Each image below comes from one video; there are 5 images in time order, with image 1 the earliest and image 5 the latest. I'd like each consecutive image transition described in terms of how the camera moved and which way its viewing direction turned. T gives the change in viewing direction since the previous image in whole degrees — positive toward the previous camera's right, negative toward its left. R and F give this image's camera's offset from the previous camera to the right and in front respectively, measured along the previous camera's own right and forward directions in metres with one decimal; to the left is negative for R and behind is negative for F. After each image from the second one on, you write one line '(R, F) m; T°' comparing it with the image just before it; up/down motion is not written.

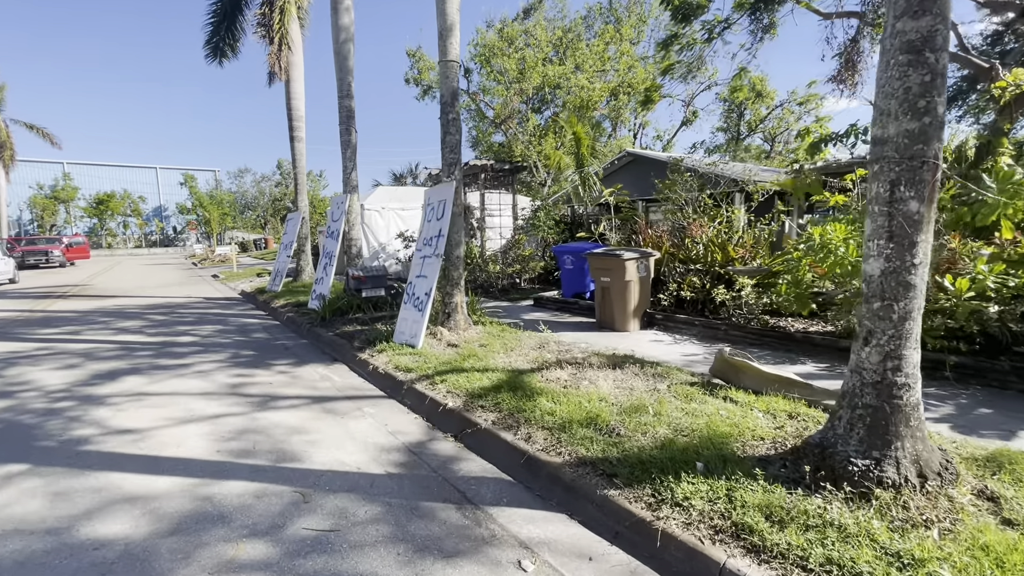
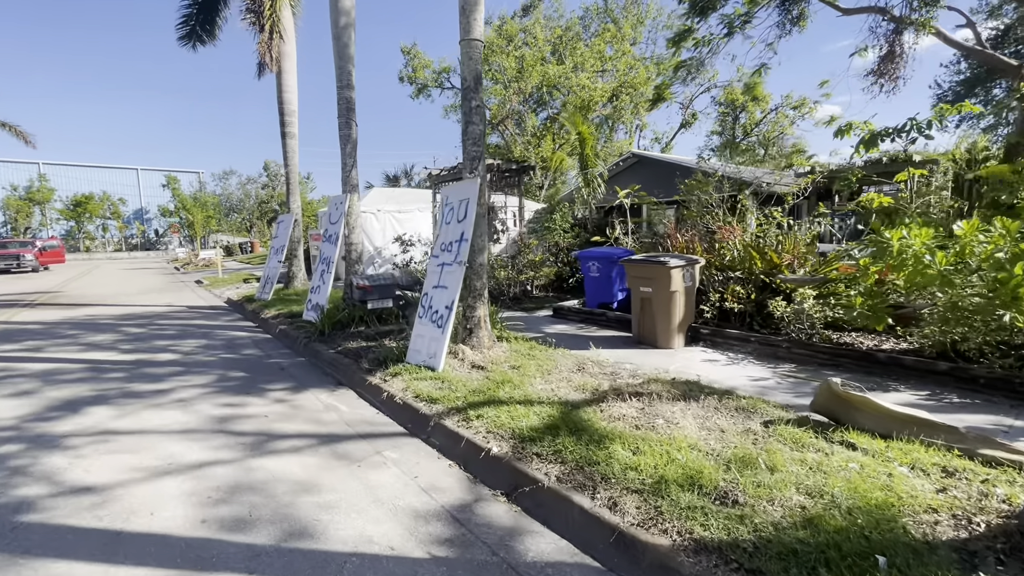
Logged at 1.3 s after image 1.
(-0.5, +0.8) m; +1°
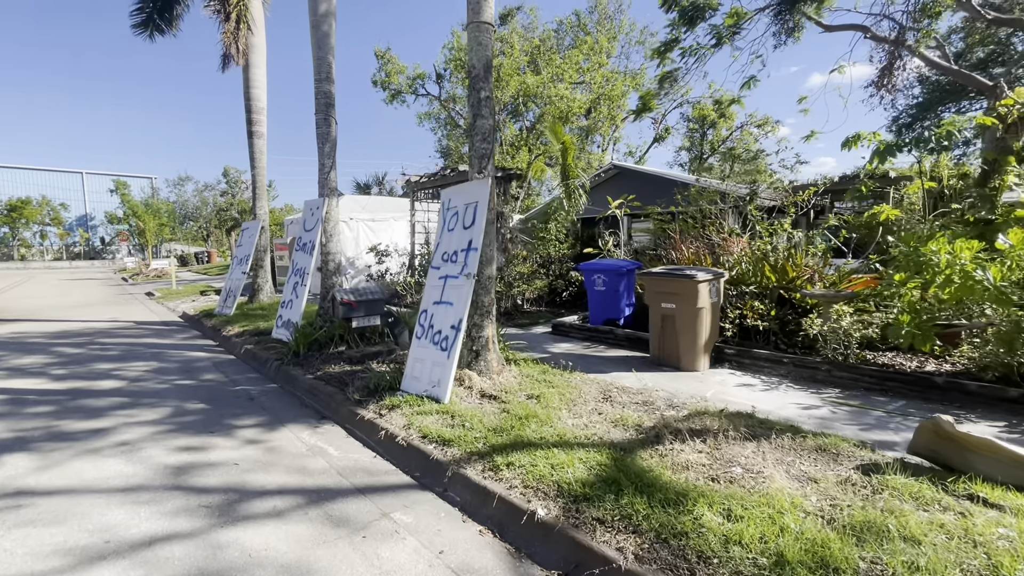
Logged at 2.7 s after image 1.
(-0.5, +0.7) m; +4°
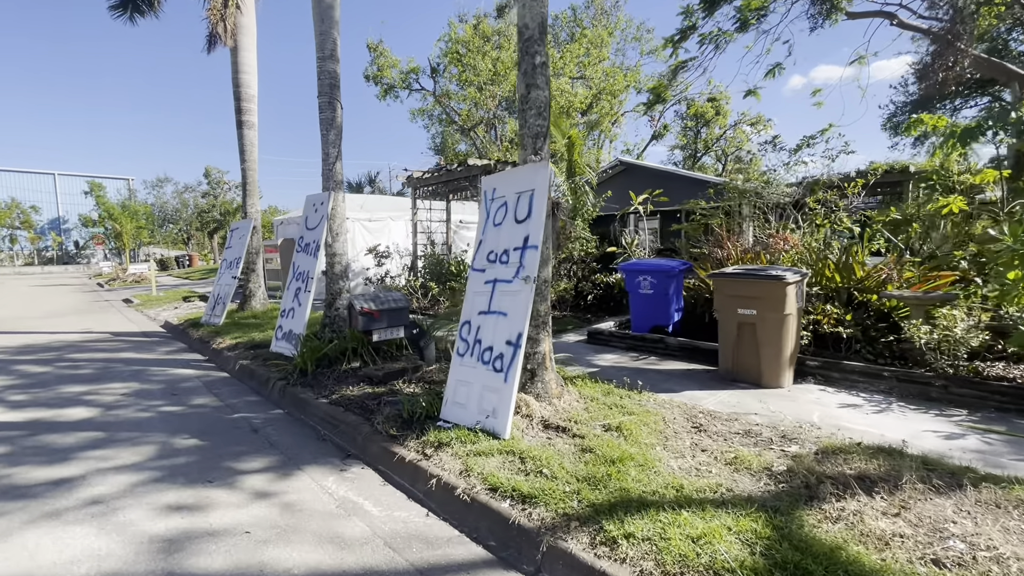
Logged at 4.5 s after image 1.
(-0.7, +0.9) m; +2°
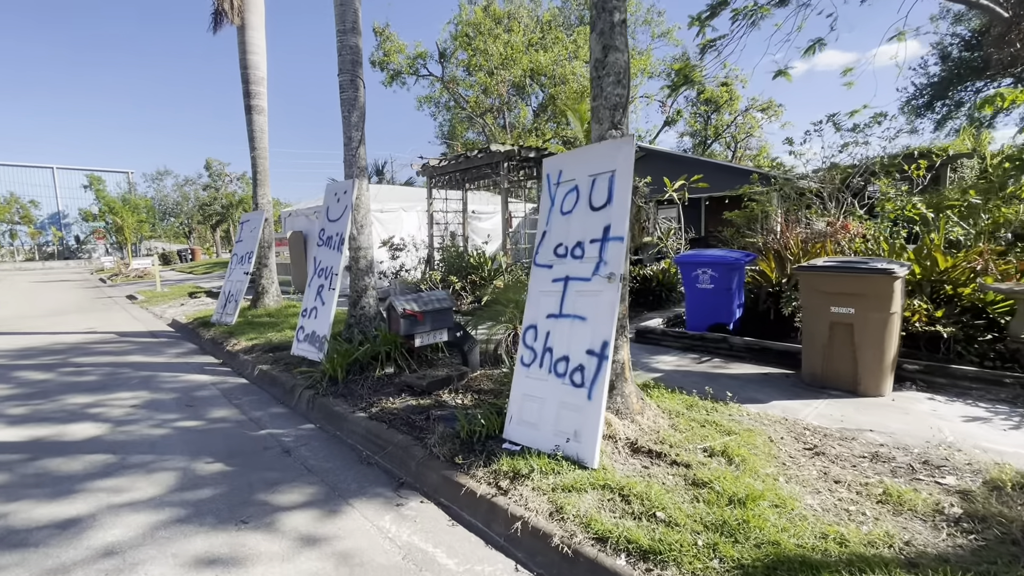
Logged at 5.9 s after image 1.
(-0.5, +0.6) m; 0°
